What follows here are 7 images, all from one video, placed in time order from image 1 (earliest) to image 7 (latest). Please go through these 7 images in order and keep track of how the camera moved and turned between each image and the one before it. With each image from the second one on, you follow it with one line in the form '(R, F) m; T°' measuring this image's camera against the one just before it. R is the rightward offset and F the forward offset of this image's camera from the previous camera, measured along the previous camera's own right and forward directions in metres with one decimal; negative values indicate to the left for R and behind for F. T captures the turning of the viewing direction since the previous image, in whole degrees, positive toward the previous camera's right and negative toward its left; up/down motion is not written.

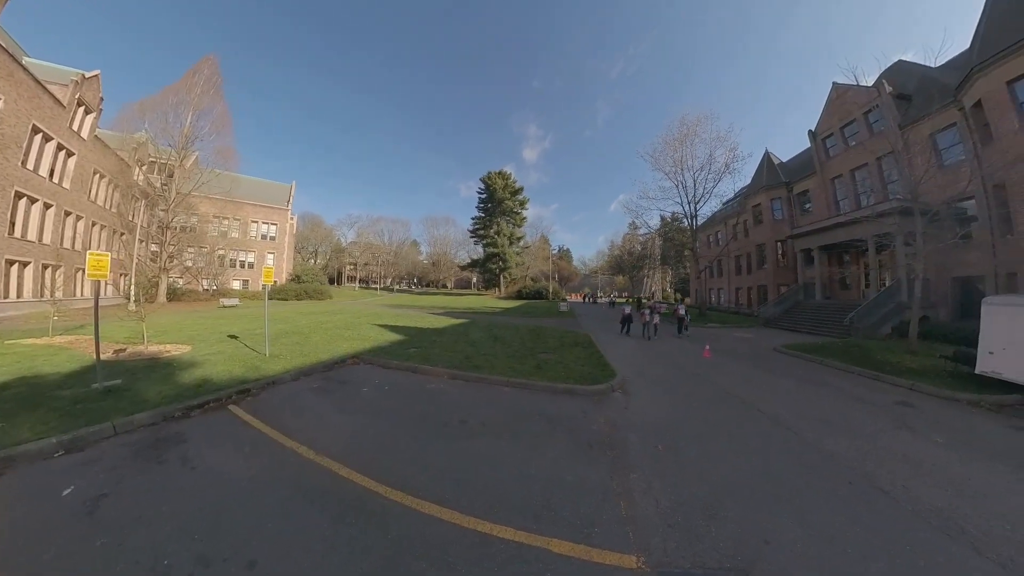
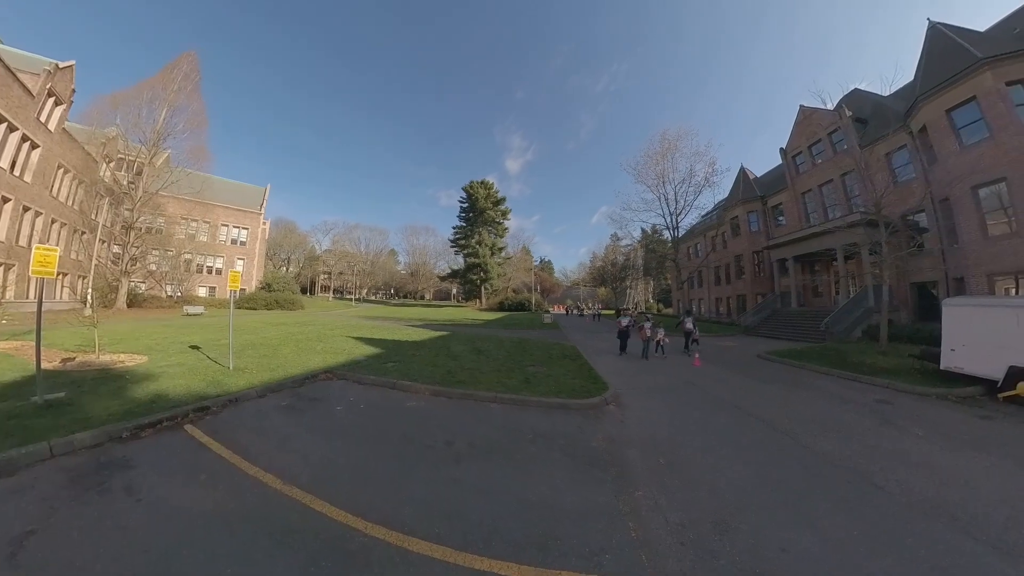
(-0.2, +0.3) m; +4°
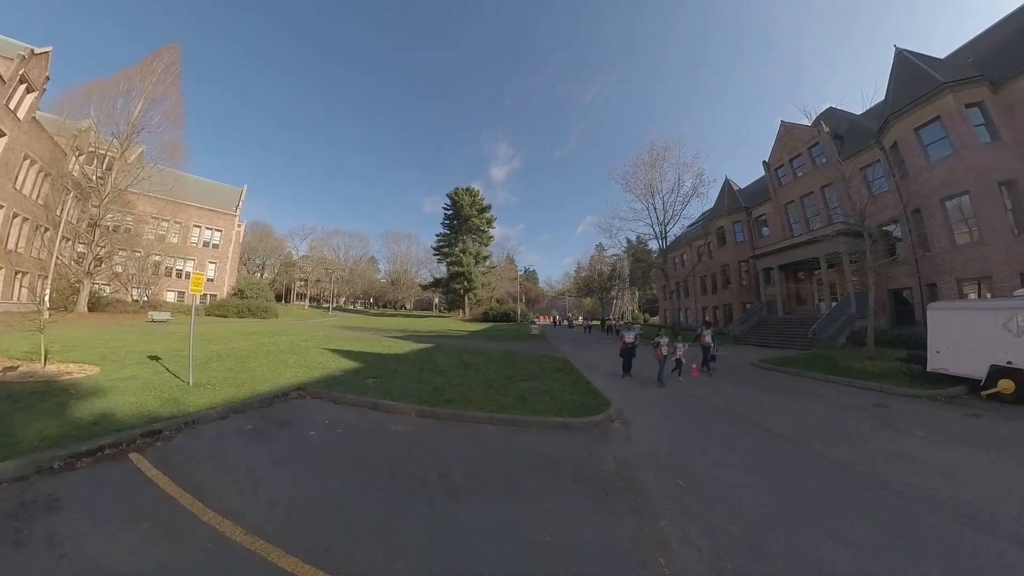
(-0.2, +0.5) m; +3°
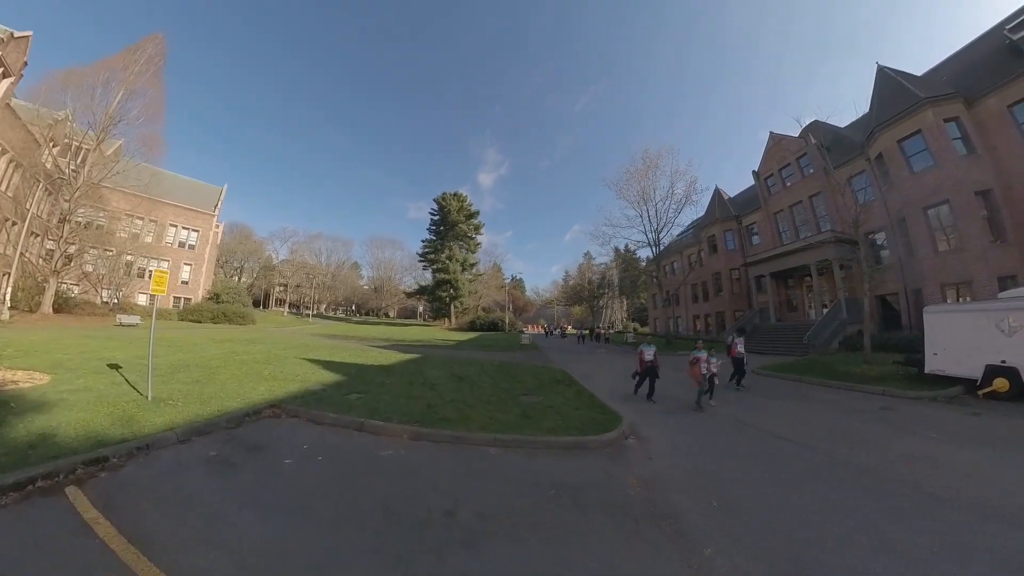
(-0.3, +0.5) m; +3°
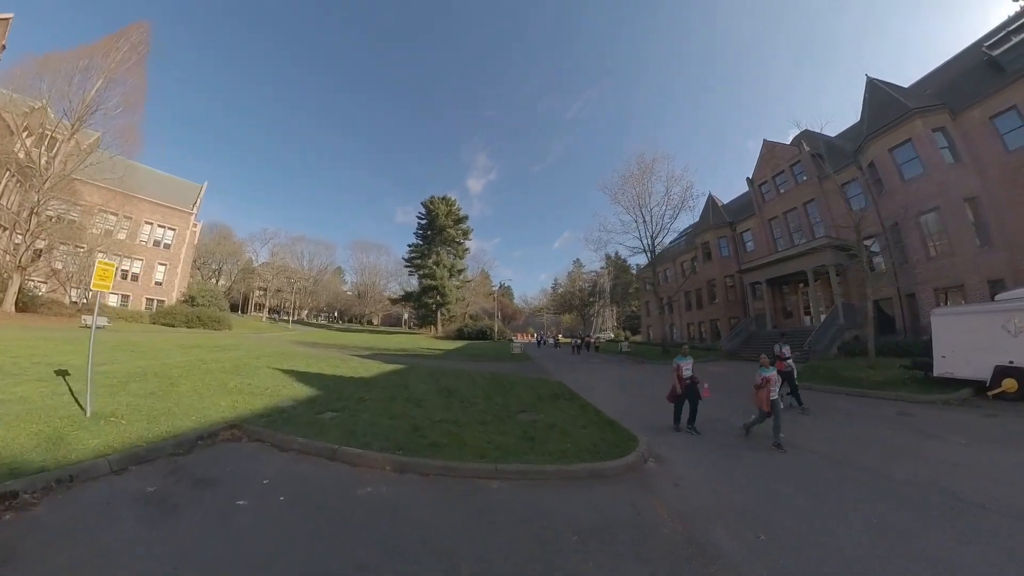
(-0.2, +0.7) m; +2°
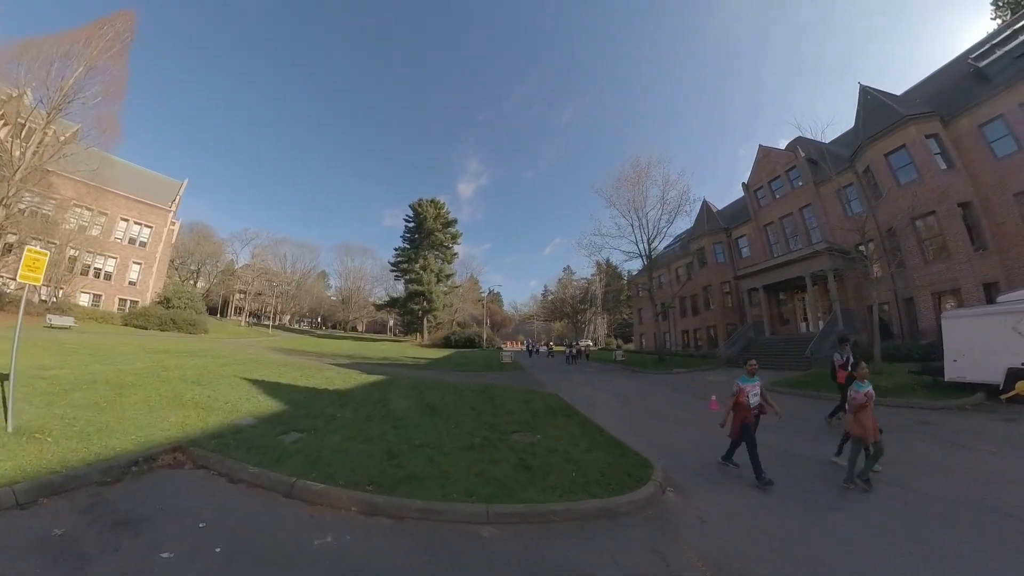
(-0.1, +0.7) m; +2°
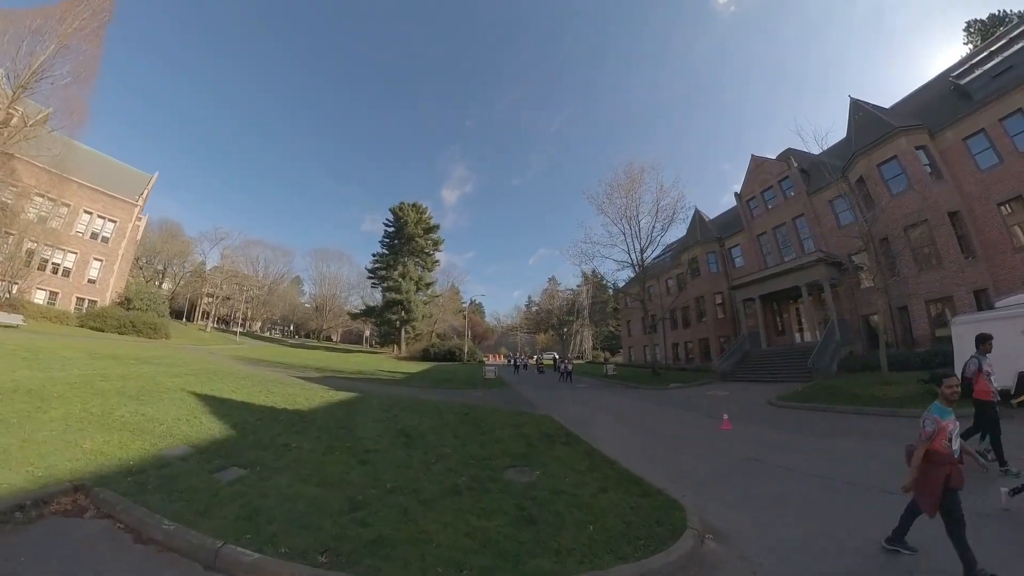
(-0.2, +0.8) m; +3°
